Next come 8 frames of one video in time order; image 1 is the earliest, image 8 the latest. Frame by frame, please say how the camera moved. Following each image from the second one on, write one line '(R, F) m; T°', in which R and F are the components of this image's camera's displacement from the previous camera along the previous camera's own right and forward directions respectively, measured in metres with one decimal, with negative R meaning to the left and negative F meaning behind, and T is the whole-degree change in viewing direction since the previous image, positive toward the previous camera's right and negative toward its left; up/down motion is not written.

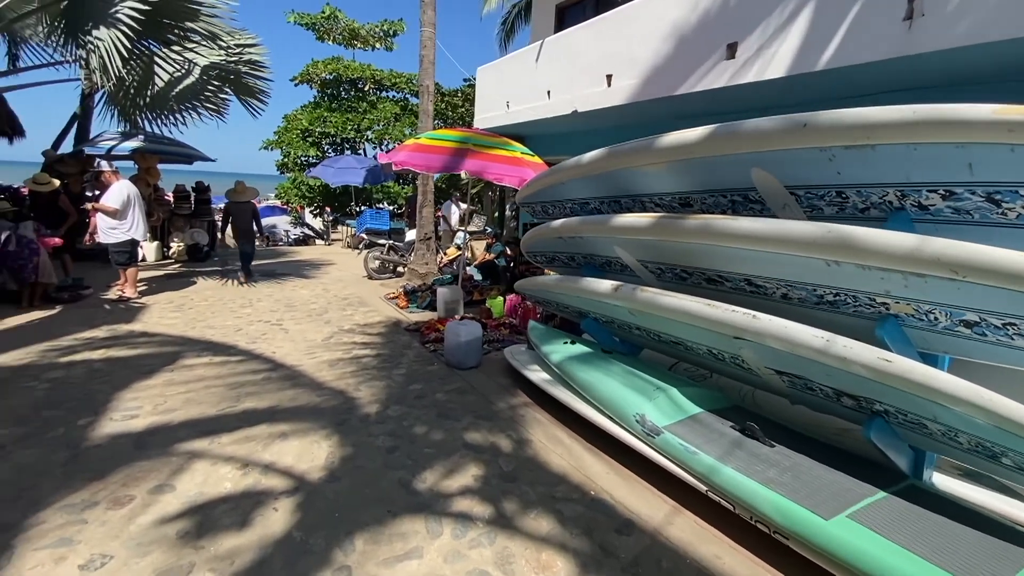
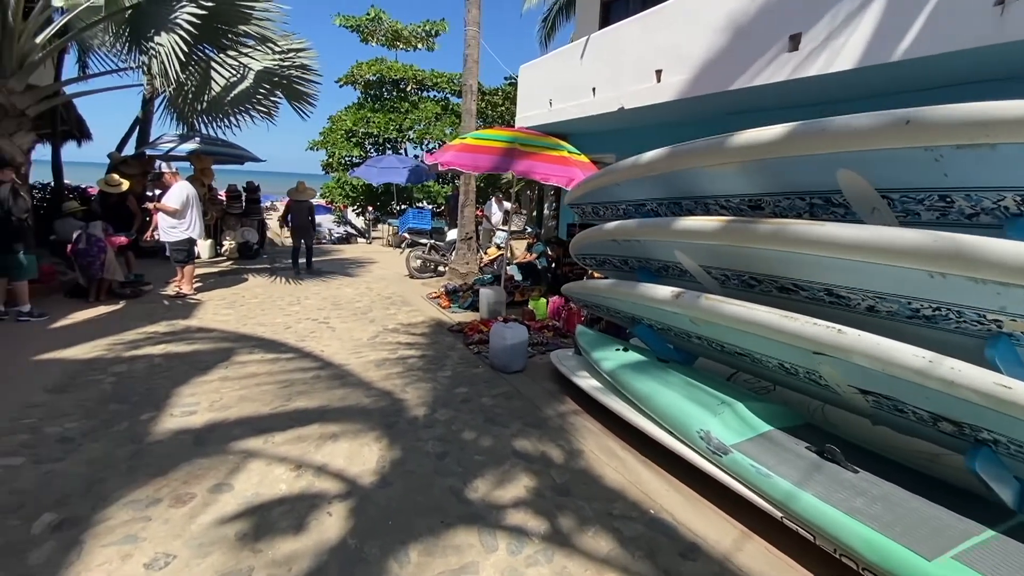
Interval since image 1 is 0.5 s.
(-0.1, +0.1) m; -4°
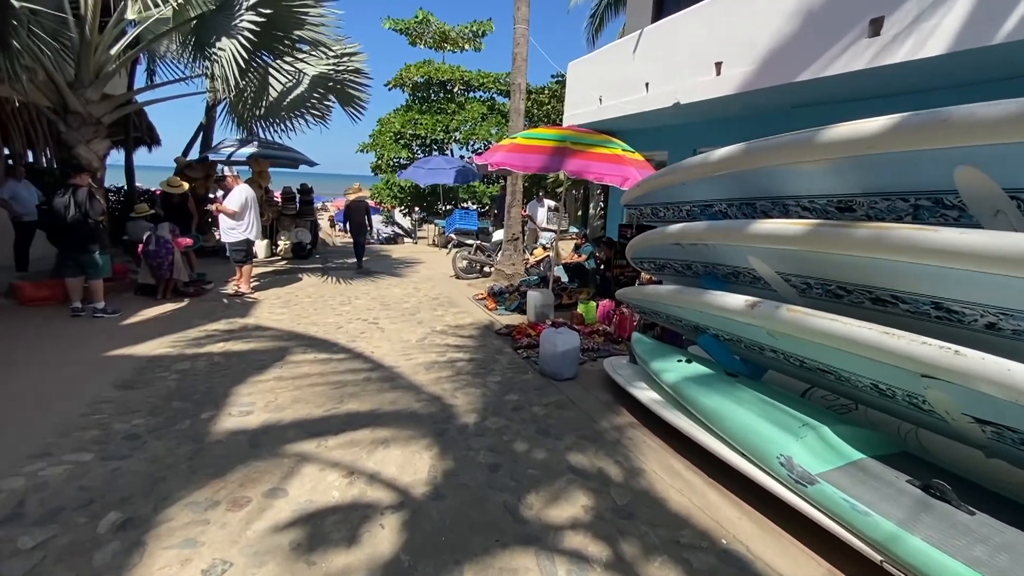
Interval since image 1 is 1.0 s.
(-0.1, +0.1) m; -5°
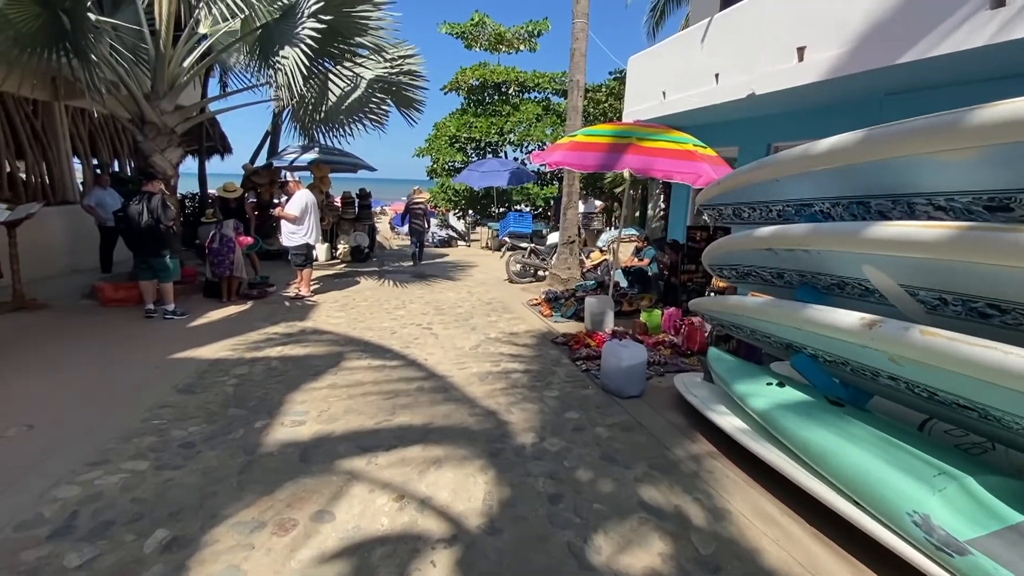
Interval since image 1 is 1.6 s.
(-0.1, +0.3) m; -6°
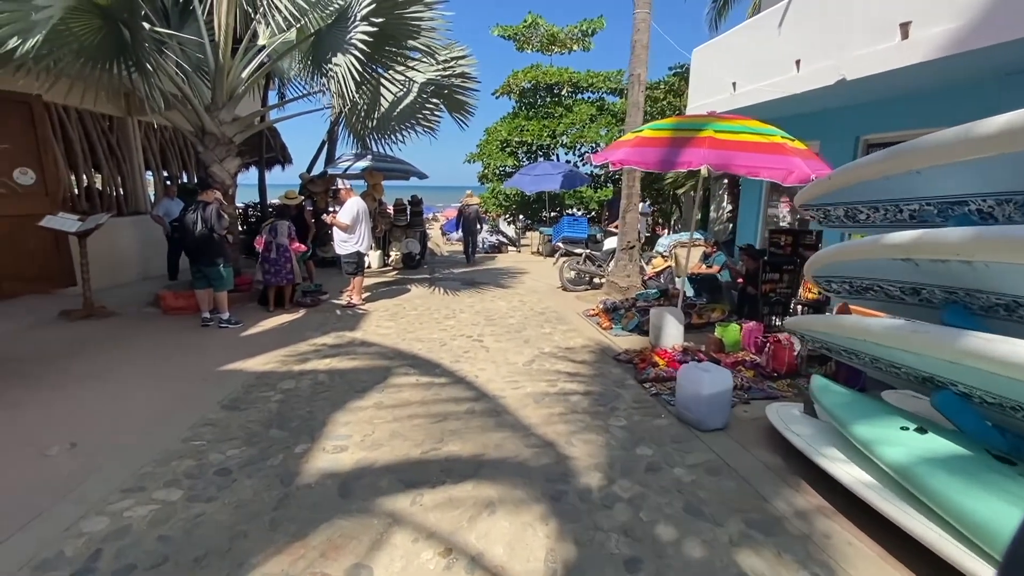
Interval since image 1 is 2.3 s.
(-0.1, +0.4) m; -6°
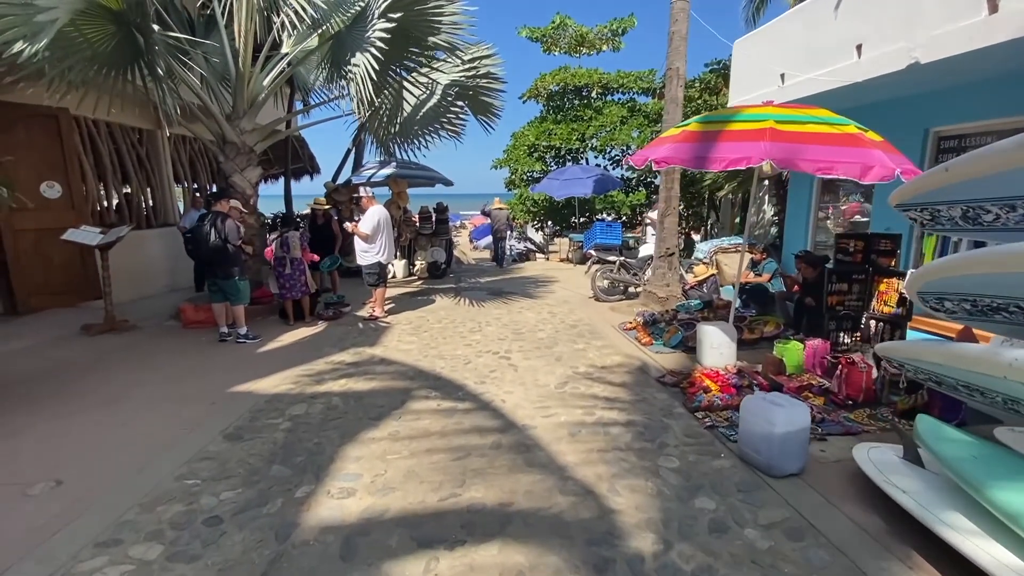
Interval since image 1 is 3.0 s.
(0.0, +0.5) m; -3°
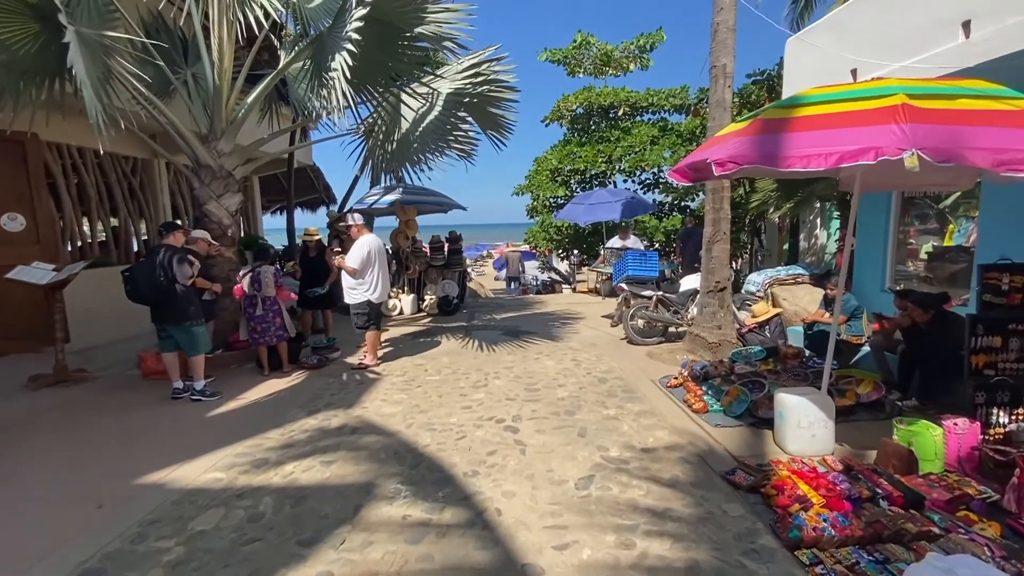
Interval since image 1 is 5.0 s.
(+0.2, +1.3) m; -3°
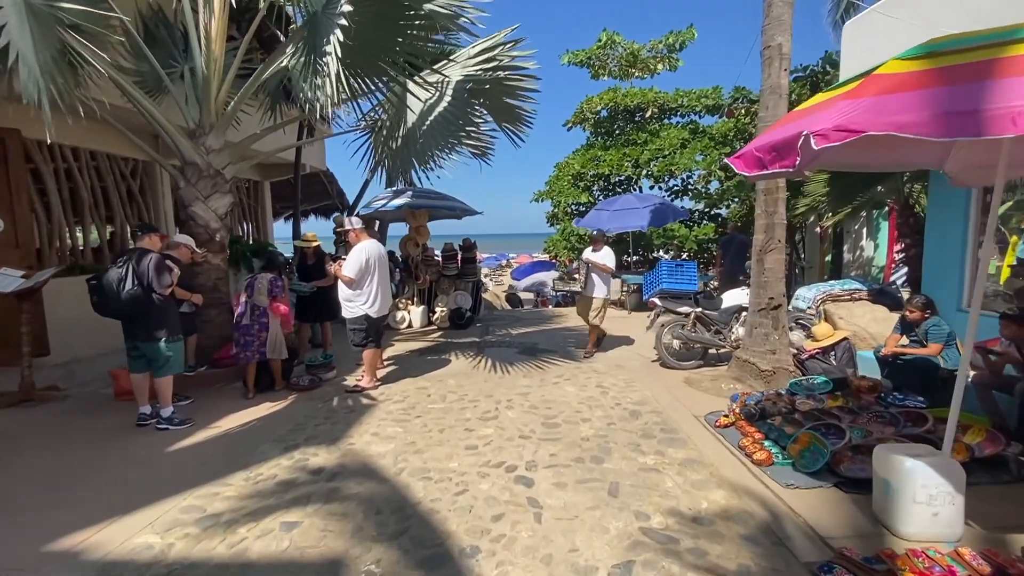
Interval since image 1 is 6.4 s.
(0.0, +0.8) m; -2°
